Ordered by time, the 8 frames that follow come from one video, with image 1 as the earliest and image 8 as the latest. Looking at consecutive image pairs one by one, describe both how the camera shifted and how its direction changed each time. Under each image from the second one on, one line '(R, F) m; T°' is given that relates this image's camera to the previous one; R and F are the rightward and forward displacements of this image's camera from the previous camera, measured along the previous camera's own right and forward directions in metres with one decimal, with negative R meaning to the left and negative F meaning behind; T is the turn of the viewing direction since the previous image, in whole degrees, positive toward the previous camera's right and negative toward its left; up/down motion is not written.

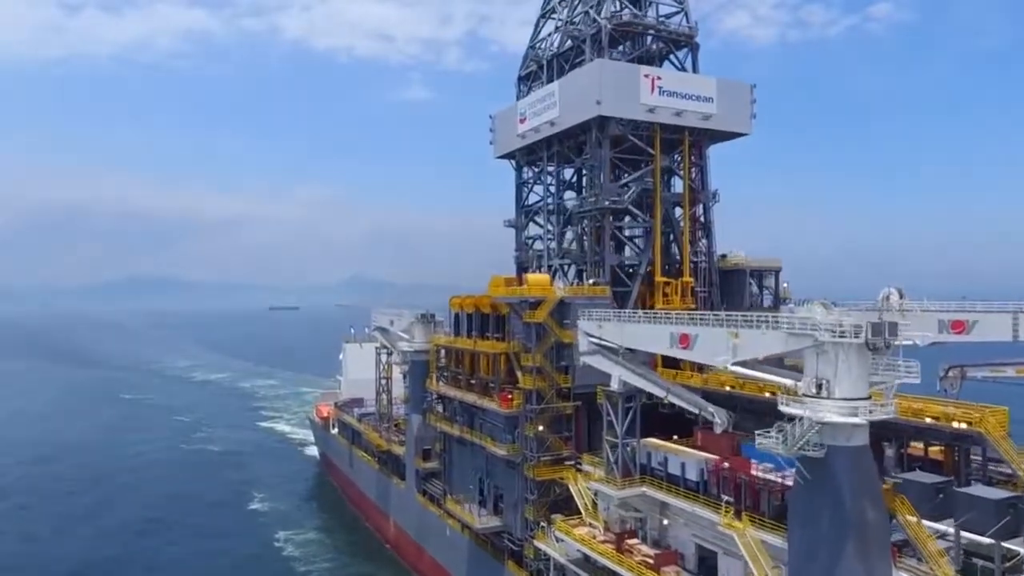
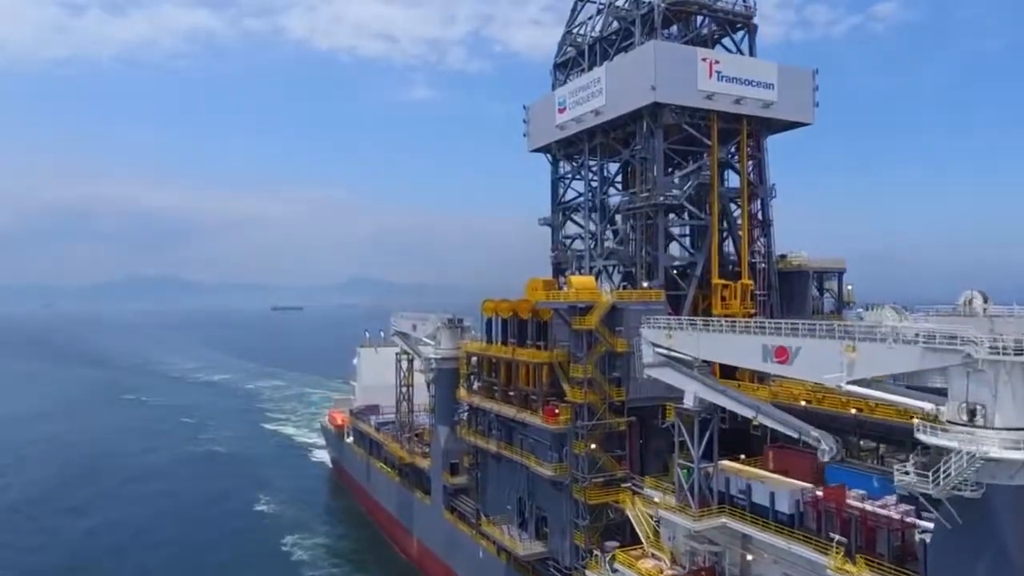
(-2.7, +4.0) m; 0°
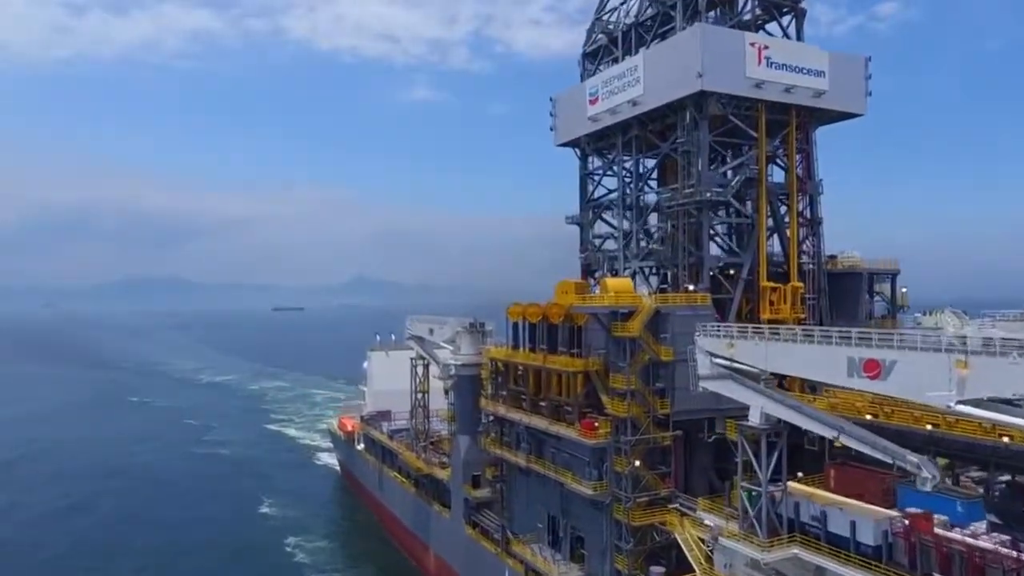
(-1.8, +3.0) m; 0°
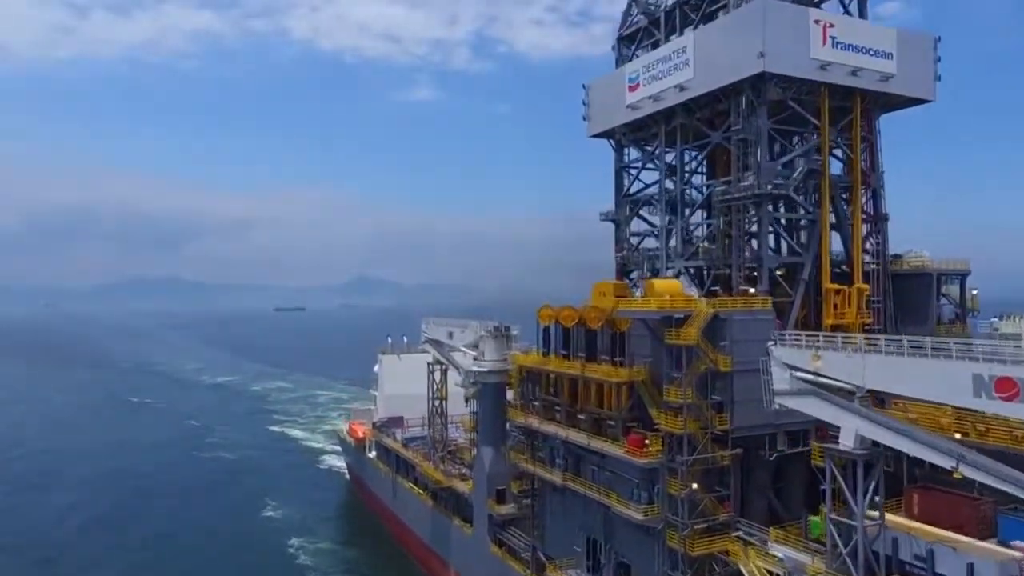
(-2.0, +3.6) m; 0°
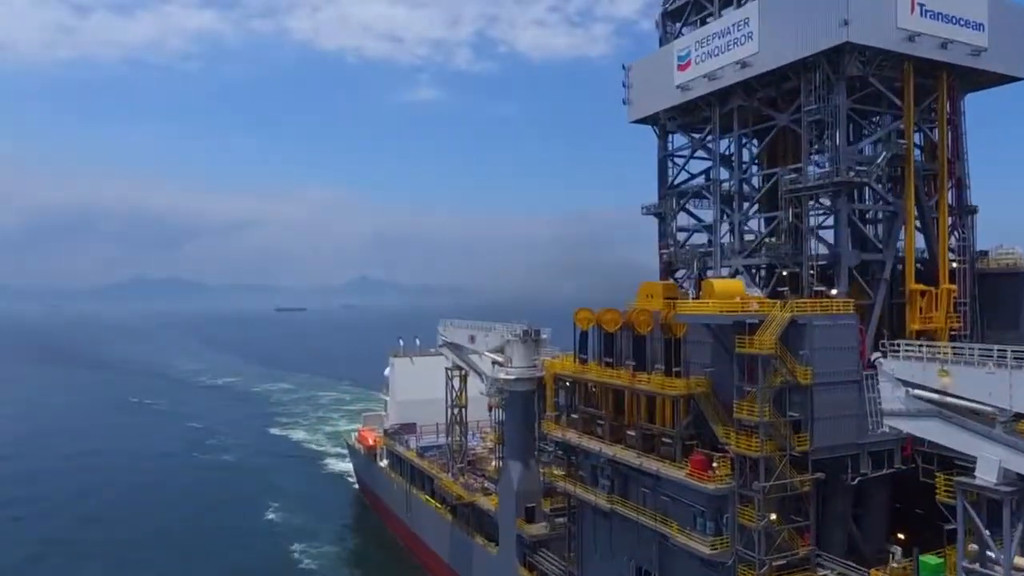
(-2.0, +4.2) m; 0°
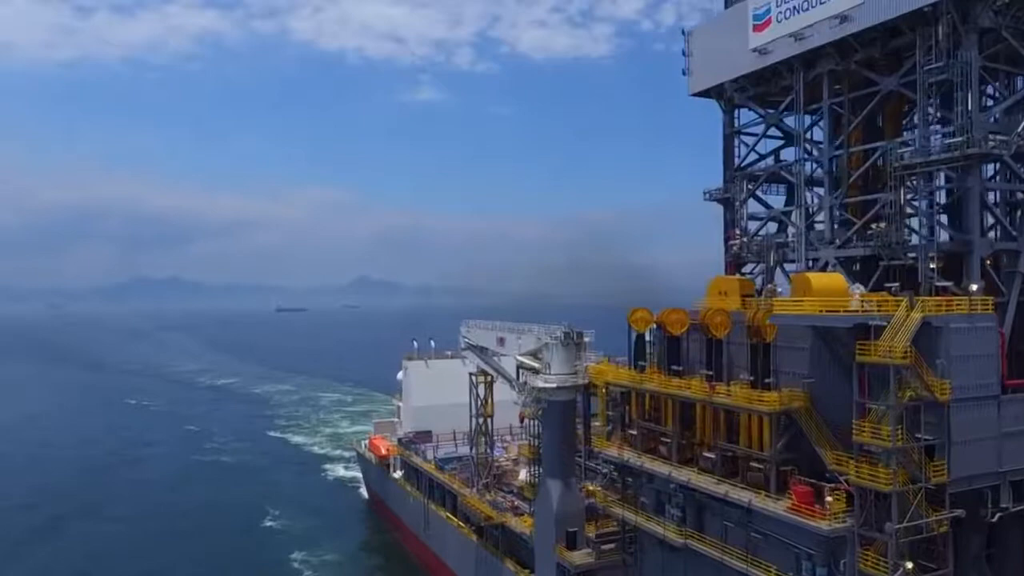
(-2.4, +5.5) m; 0°
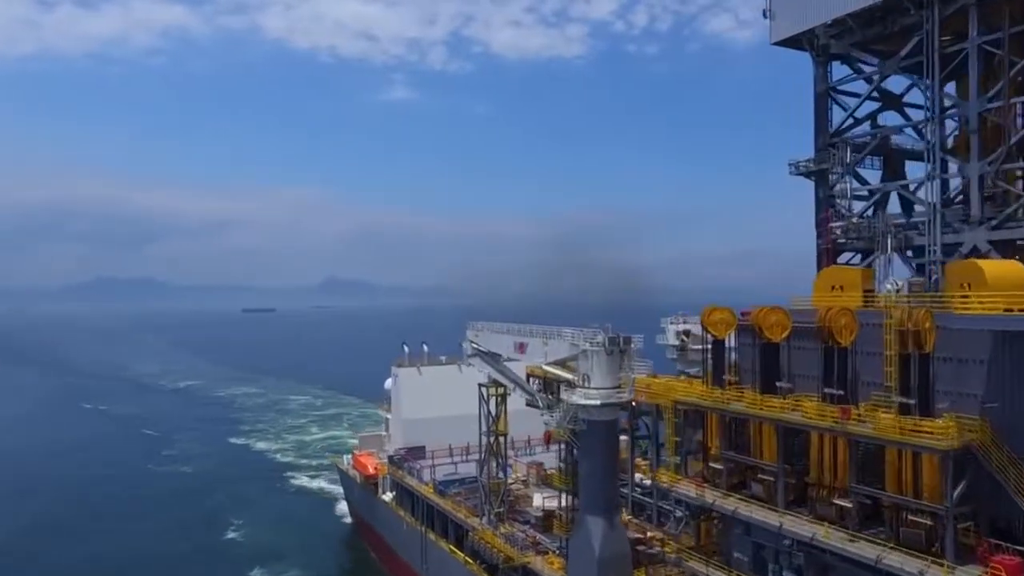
(-3.1, +7.9) m; +2°
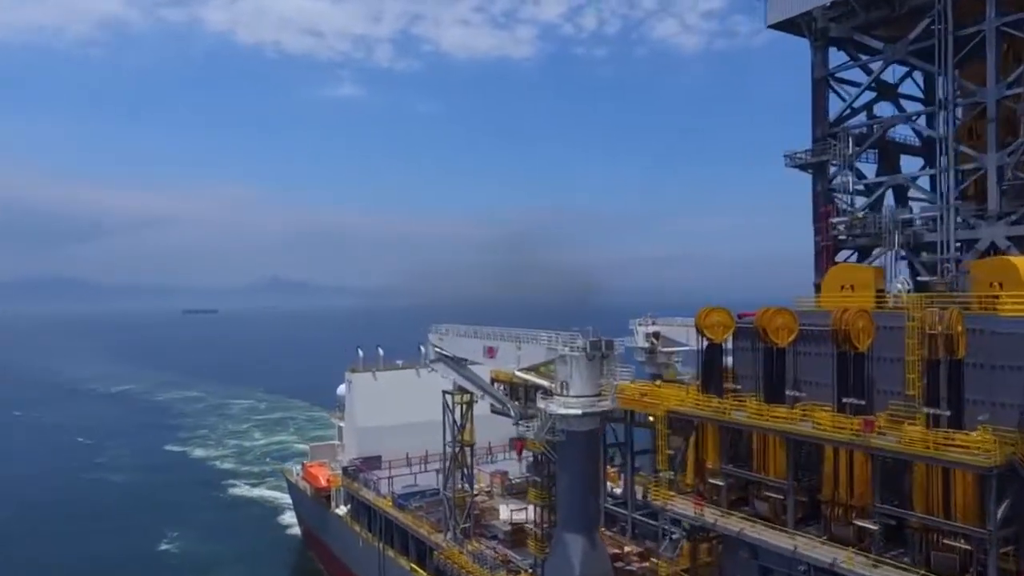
(-1.1, +2.9) m; +4°
